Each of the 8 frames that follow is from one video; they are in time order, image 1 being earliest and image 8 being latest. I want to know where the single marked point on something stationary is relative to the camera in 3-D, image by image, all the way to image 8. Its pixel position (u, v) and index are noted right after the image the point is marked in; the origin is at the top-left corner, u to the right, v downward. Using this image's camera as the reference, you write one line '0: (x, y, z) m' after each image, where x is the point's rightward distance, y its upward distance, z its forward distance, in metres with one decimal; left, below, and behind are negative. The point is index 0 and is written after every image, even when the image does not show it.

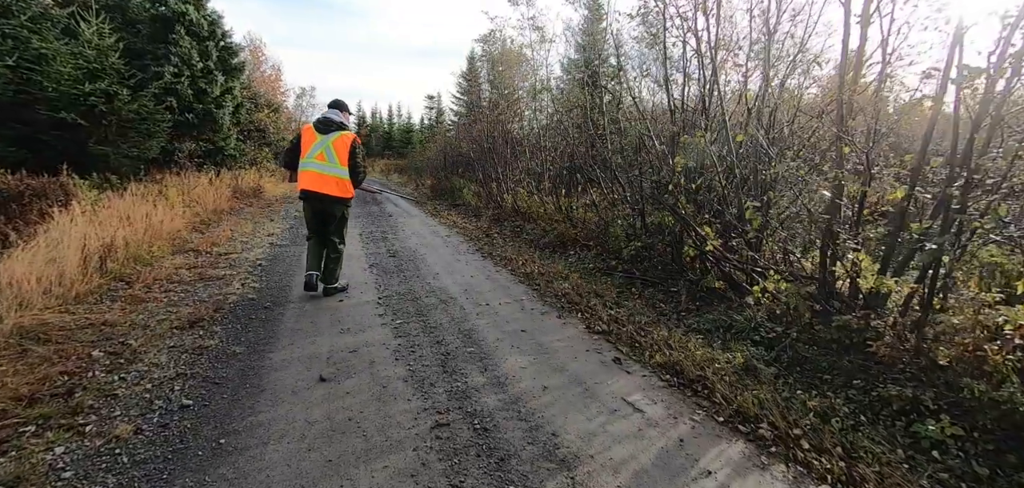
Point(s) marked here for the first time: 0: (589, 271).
0: (+1.1, -0.4, +5.8) m
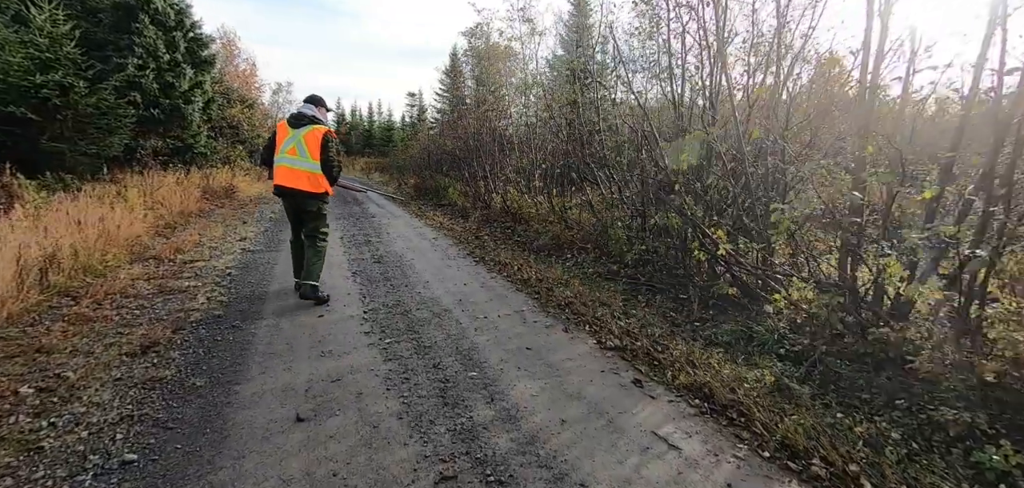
0: (+1.1, -0.5, +5.4) m
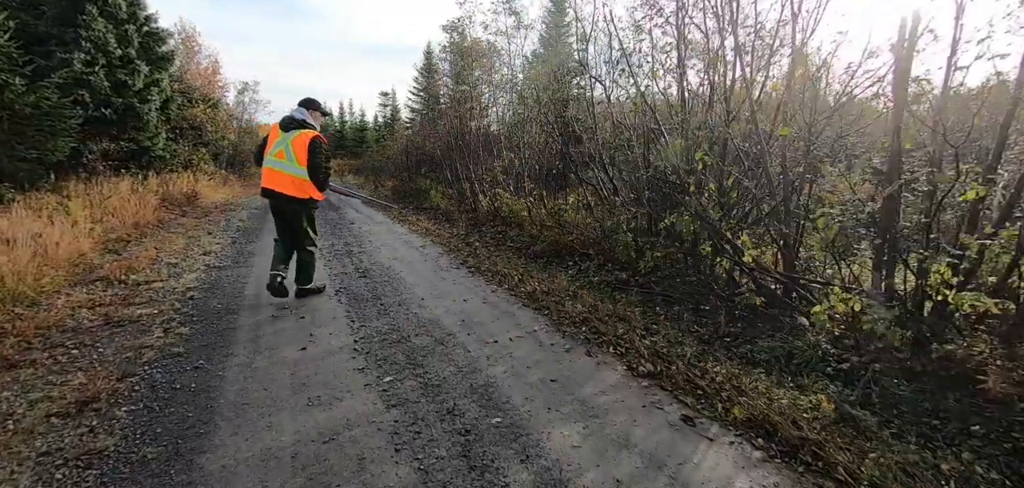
0: (+1.1, -0.5, +5.0) m
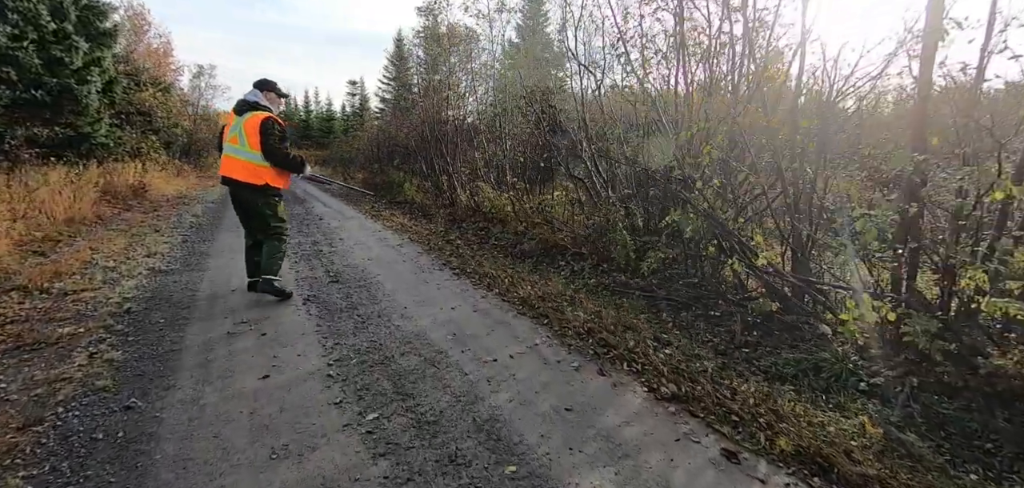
0: (+1.0, -0.5, +4.7) m
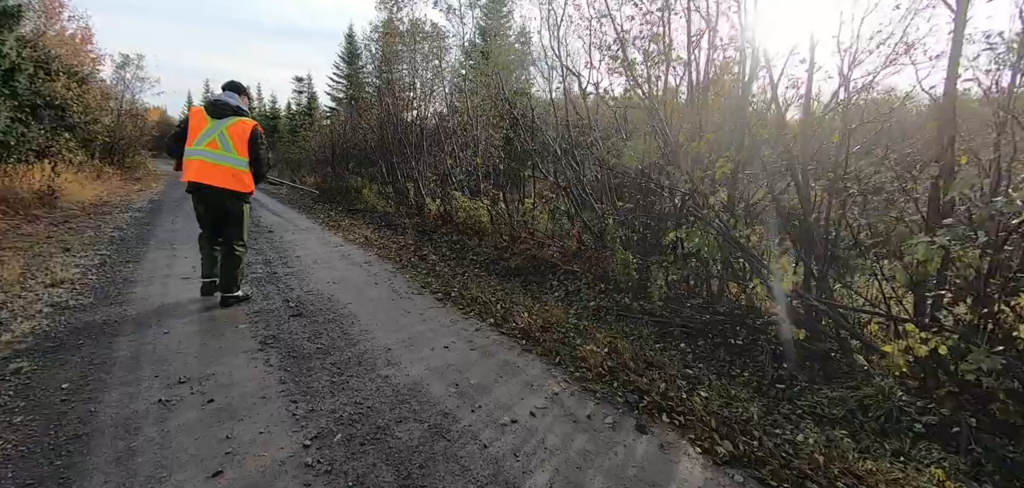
0: (+0.9, -0.7, +4.2) m
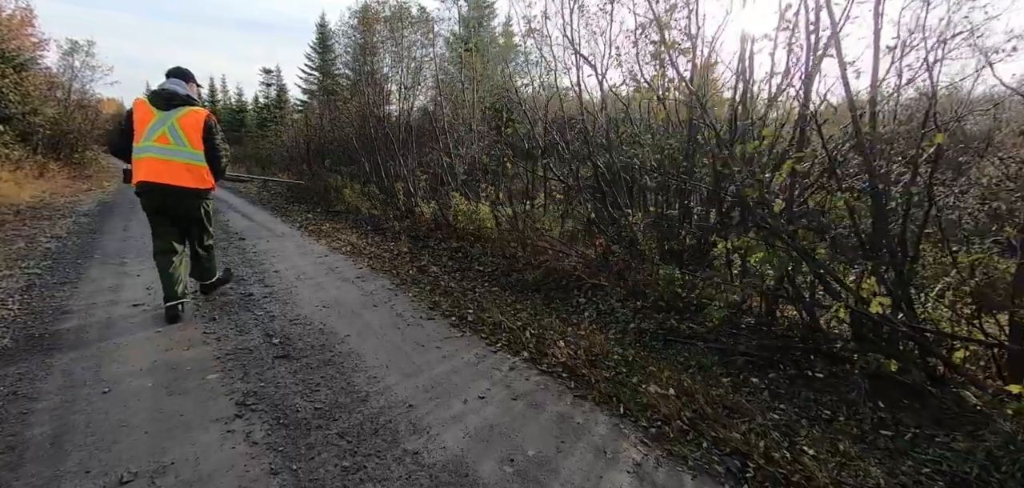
0: (+1.2, -0.9, +3.7) m
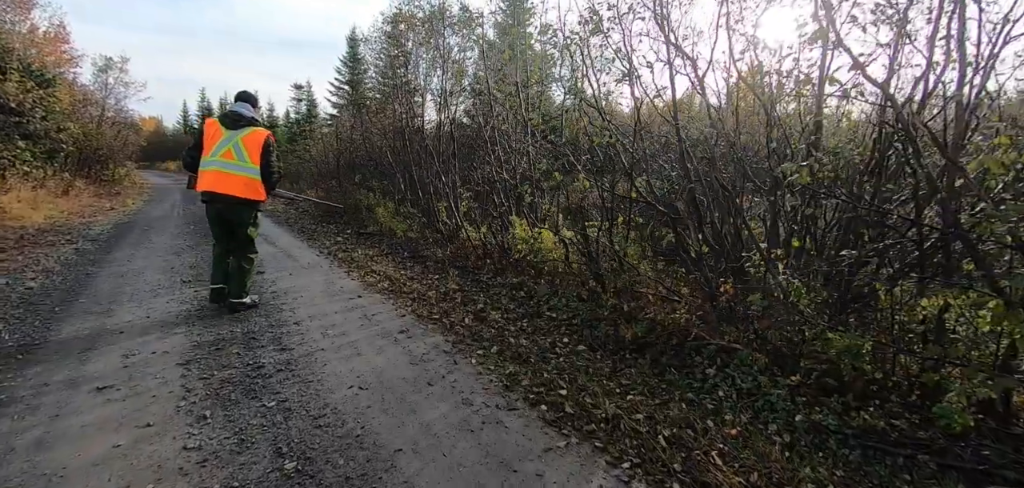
0: (+1.9, -1.2, +2.4) m
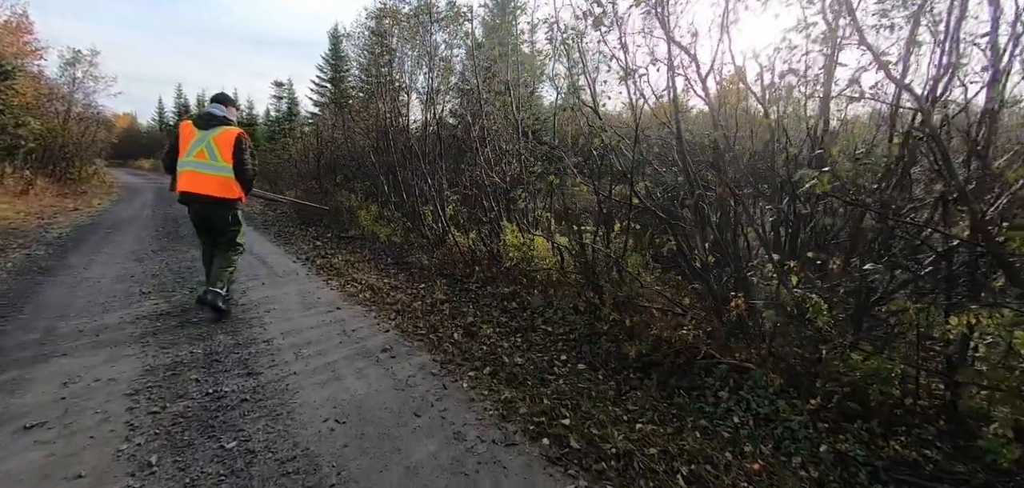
0: (+1.9, -1.3, +2.2) m
